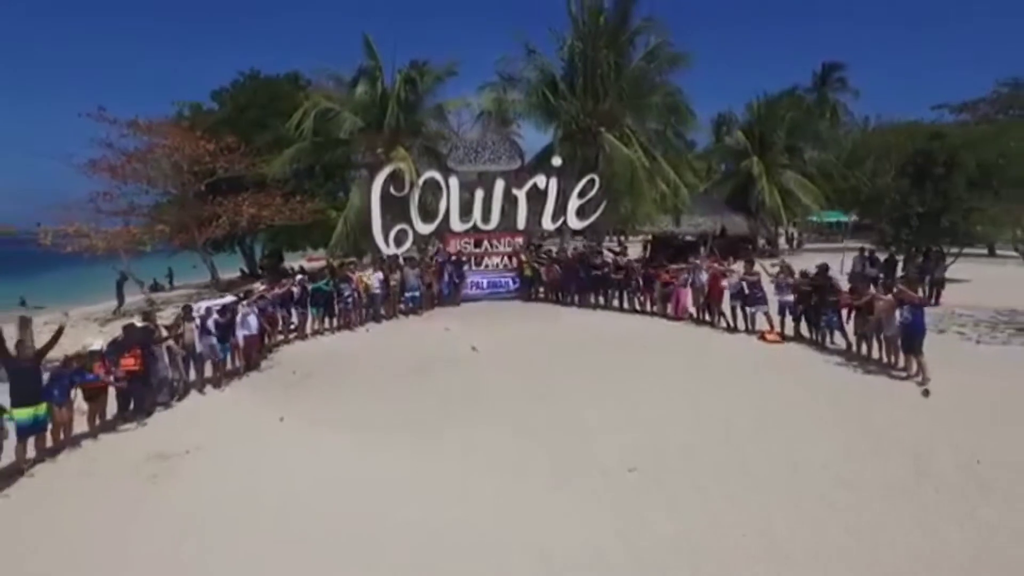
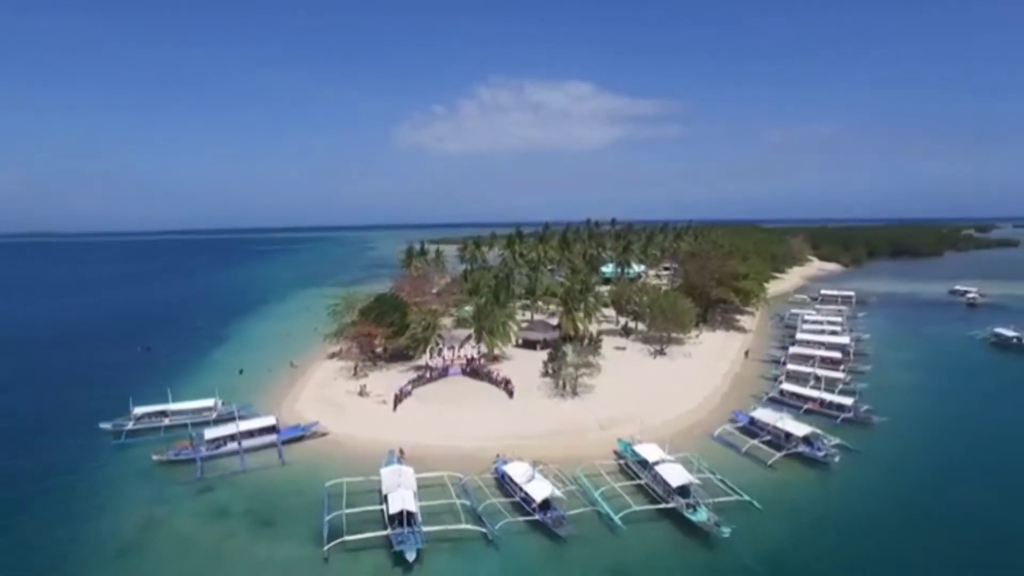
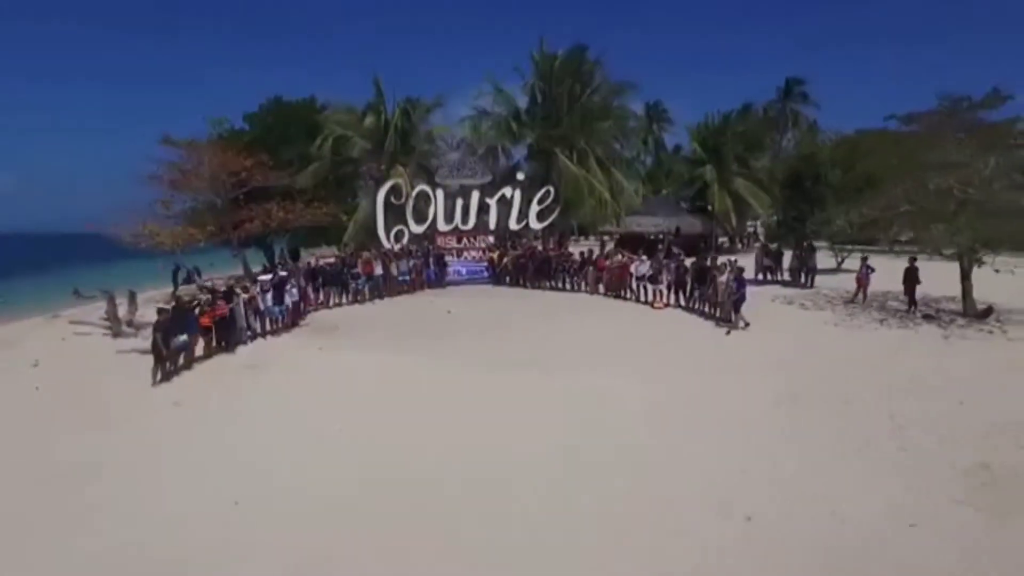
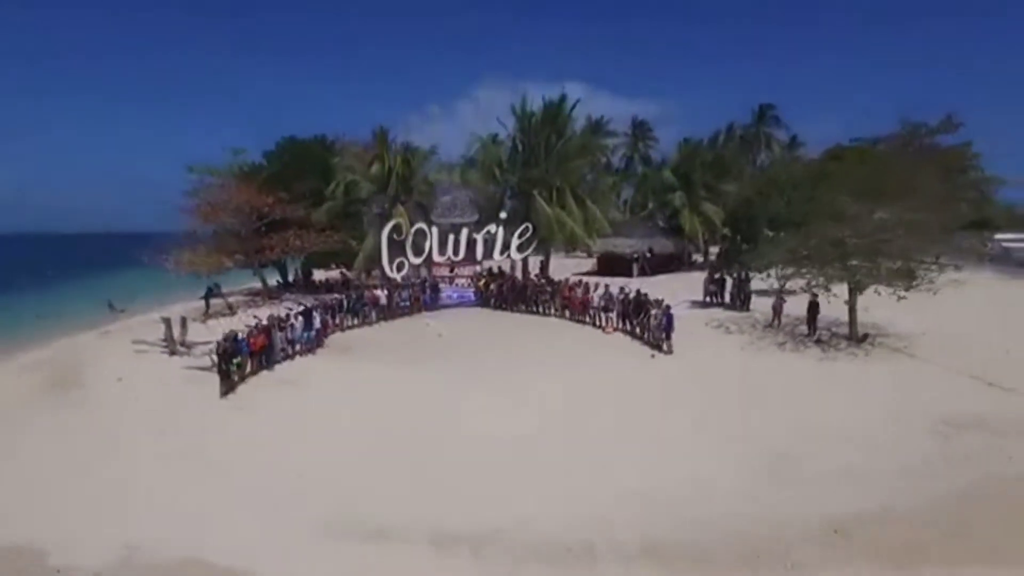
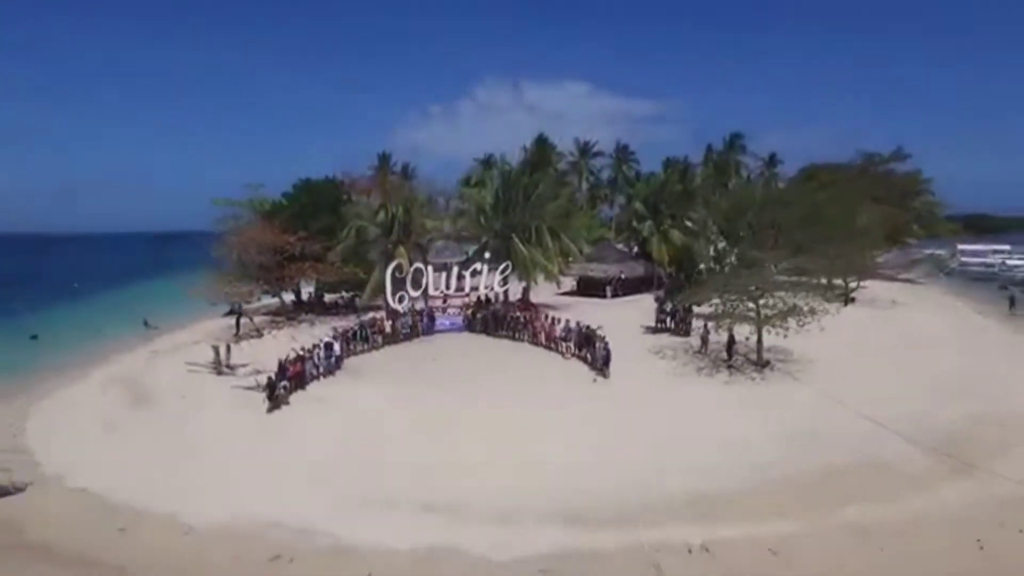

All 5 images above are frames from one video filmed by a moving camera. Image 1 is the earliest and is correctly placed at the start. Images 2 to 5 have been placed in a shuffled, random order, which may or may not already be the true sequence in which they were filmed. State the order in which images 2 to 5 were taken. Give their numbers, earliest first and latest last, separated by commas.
3, 4, 5, 2
